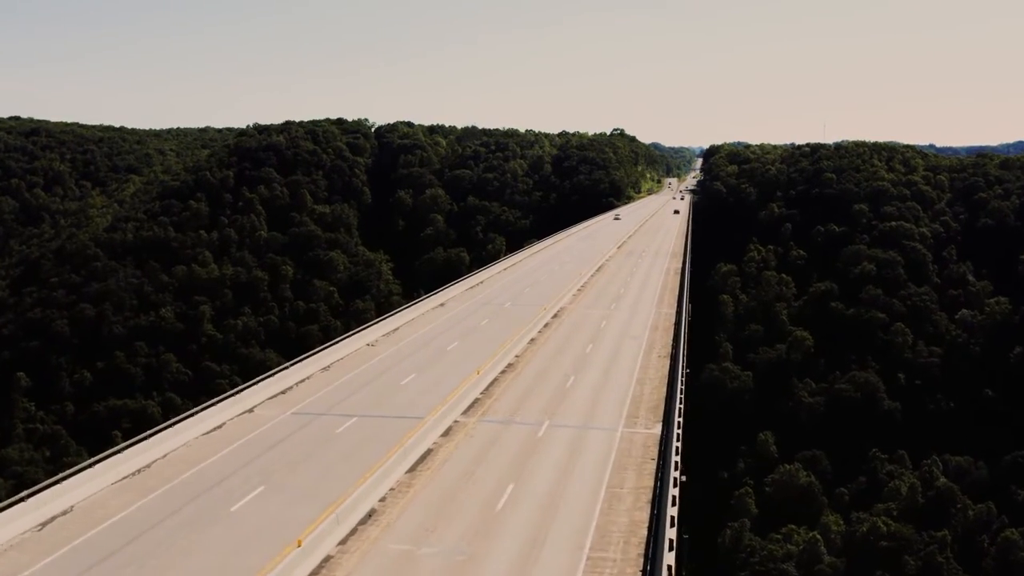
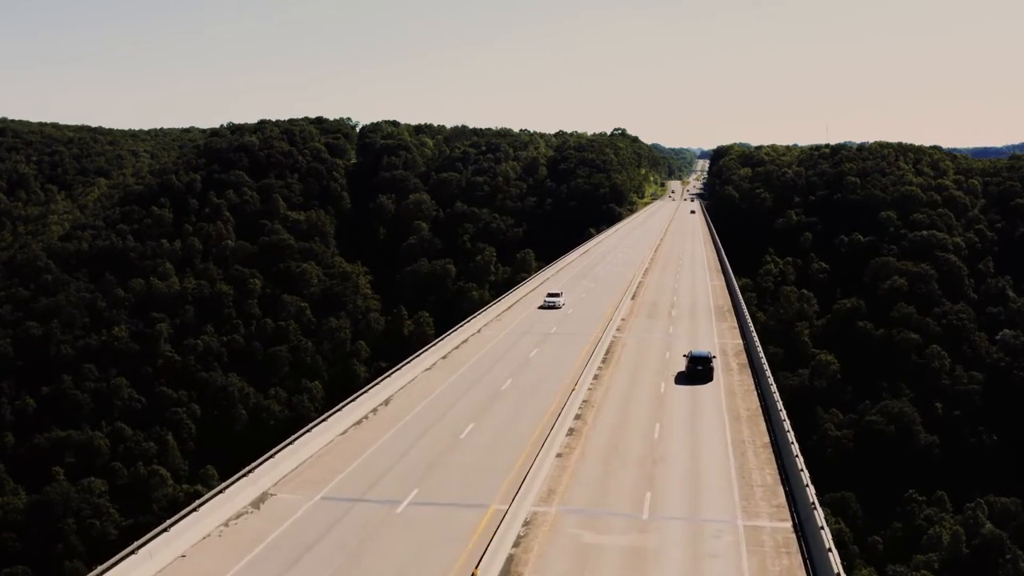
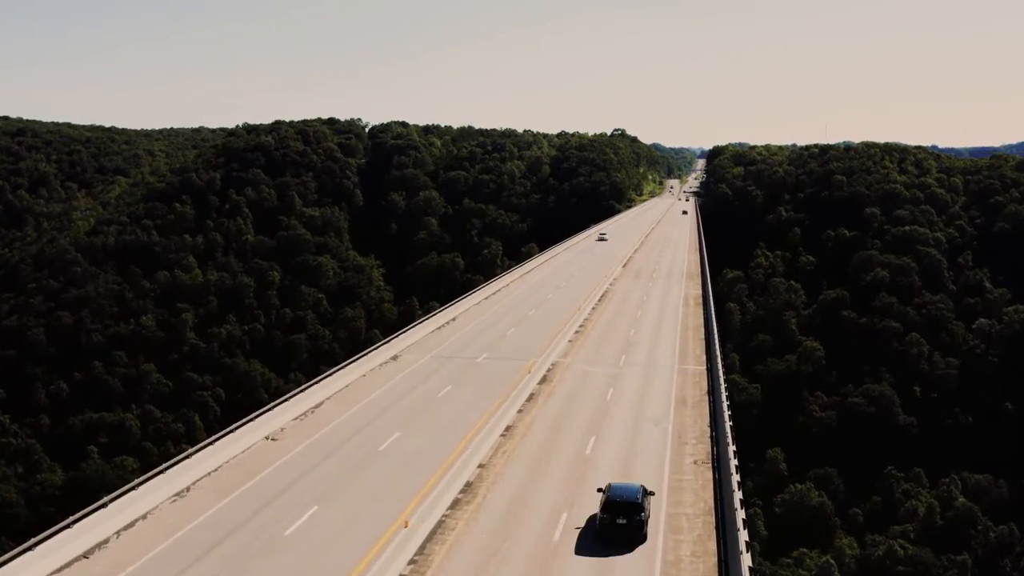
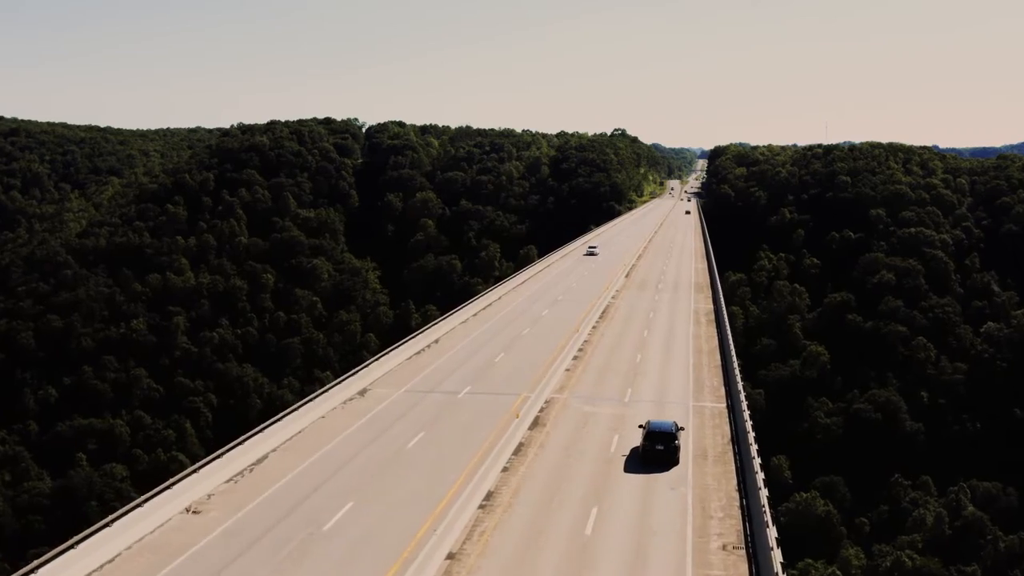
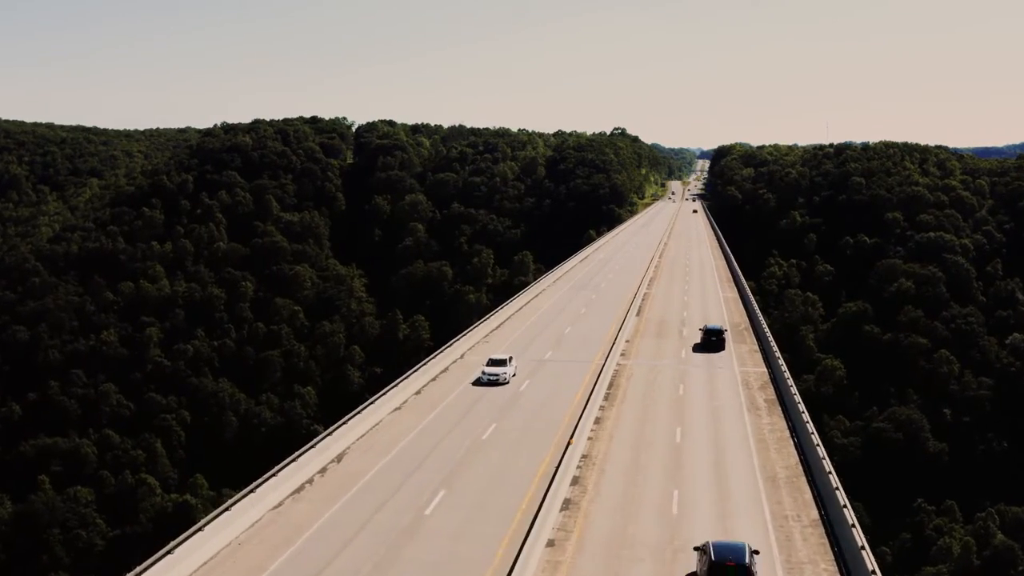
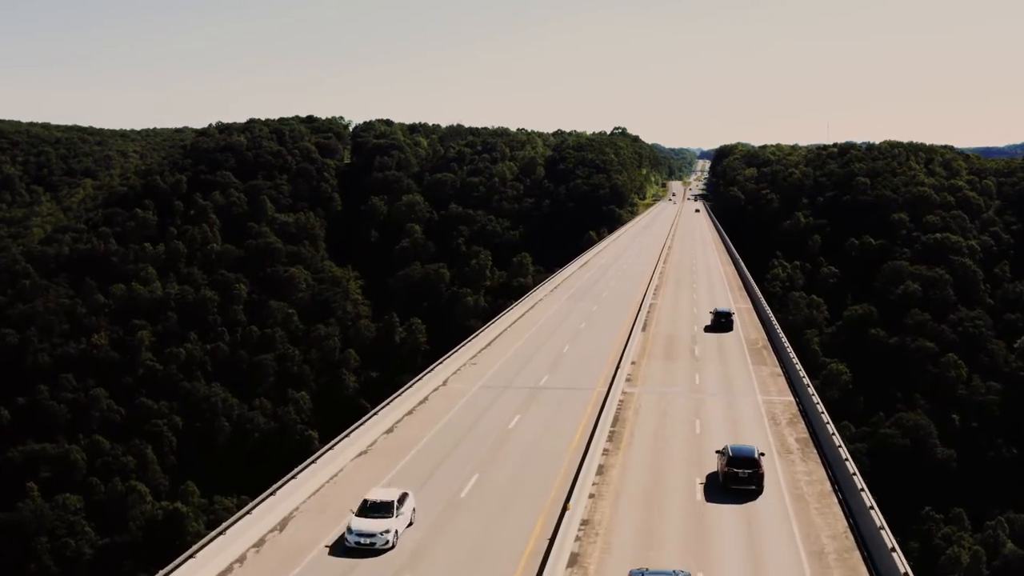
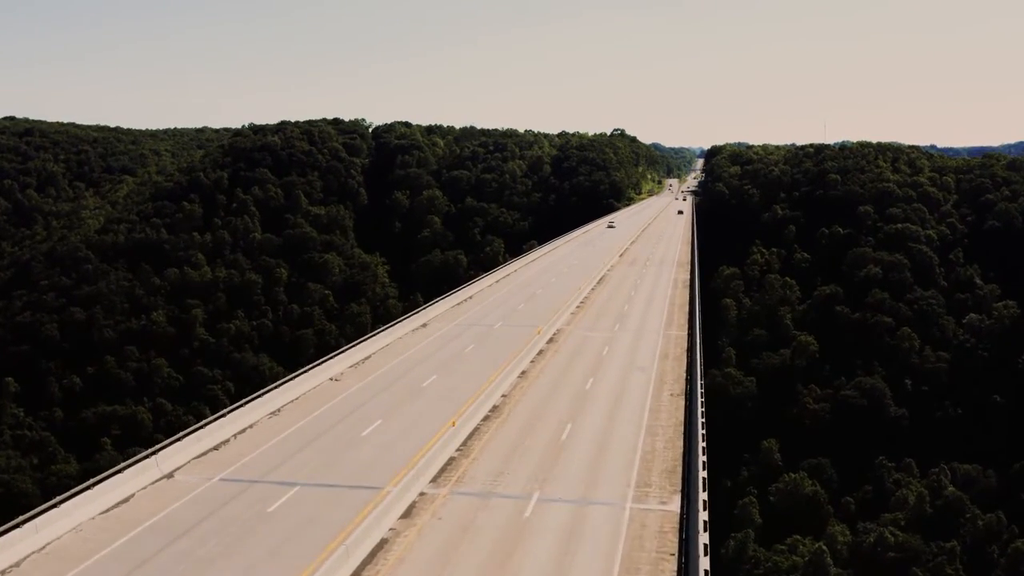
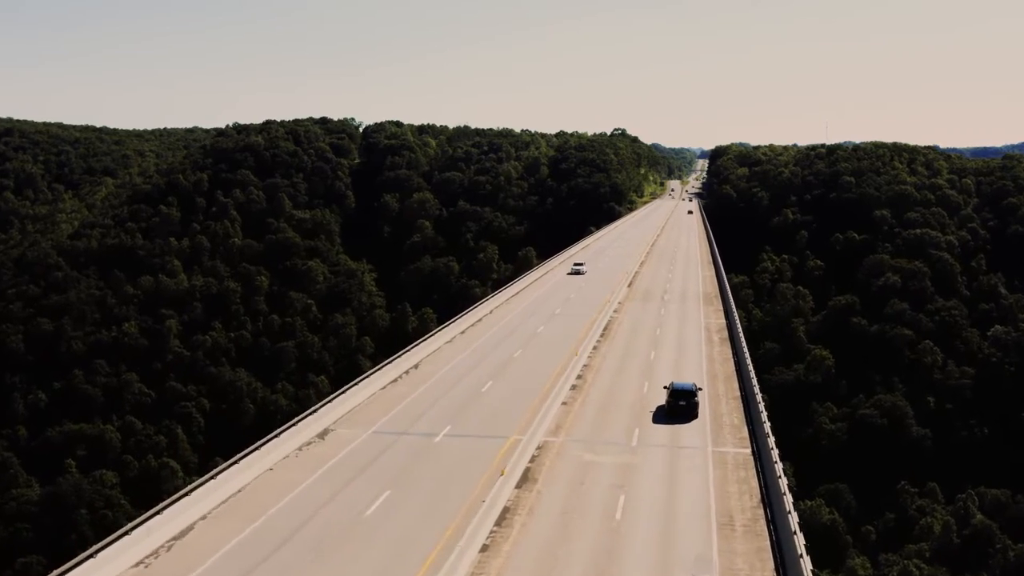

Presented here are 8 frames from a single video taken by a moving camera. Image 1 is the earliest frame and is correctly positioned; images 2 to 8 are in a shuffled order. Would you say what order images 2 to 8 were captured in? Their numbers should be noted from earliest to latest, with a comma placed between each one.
7, 3, 4, 8, 2, 5, 6
